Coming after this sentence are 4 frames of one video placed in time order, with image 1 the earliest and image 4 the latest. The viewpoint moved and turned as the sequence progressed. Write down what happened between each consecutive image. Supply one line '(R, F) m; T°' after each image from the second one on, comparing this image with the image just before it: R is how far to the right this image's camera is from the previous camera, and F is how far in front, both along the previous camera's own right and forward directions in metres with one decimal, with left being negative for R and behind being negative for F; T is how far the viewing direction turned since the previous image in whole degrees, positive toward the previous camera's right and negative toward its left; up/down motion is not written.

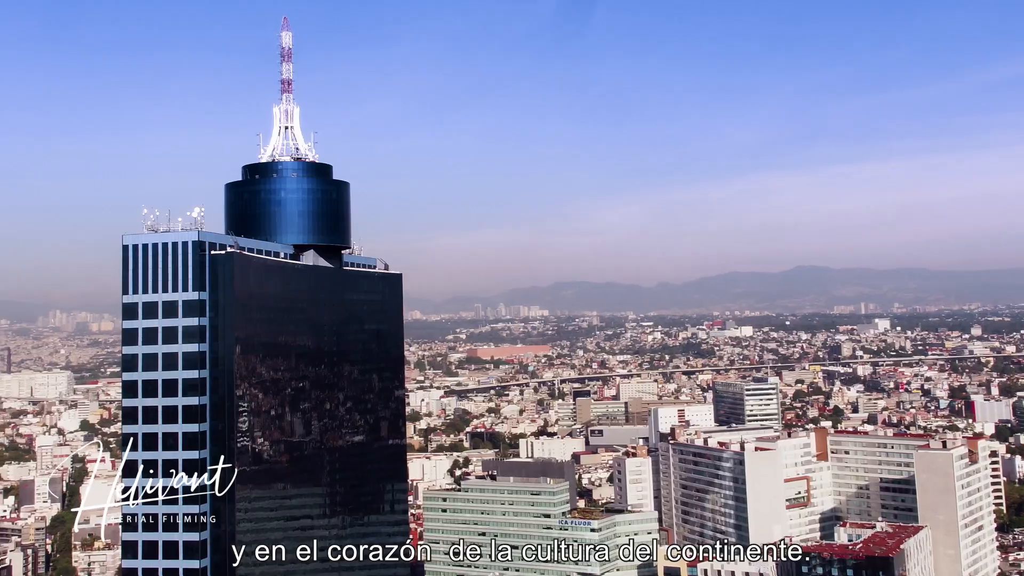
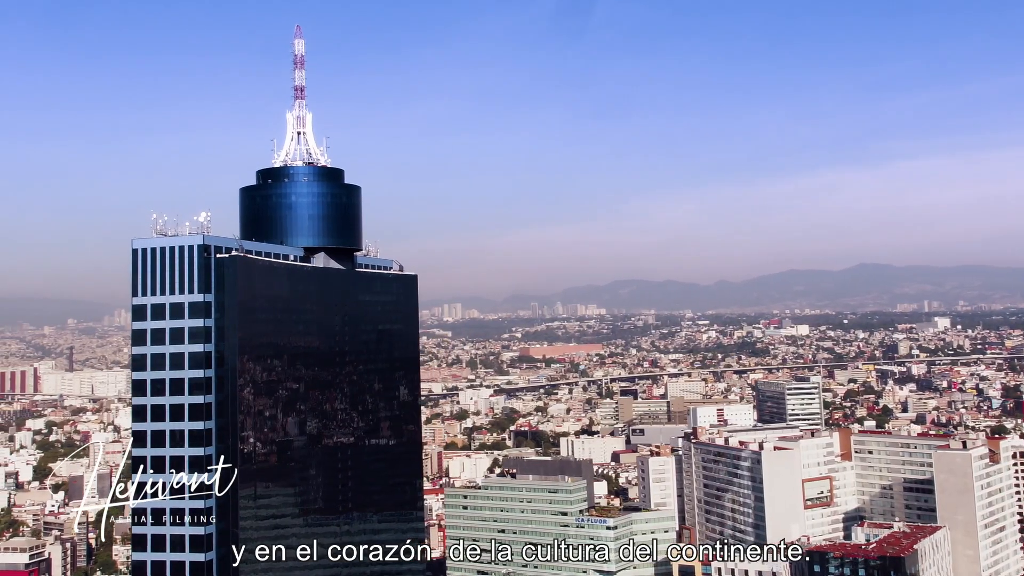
(+8.5, -3.2) m; -3°
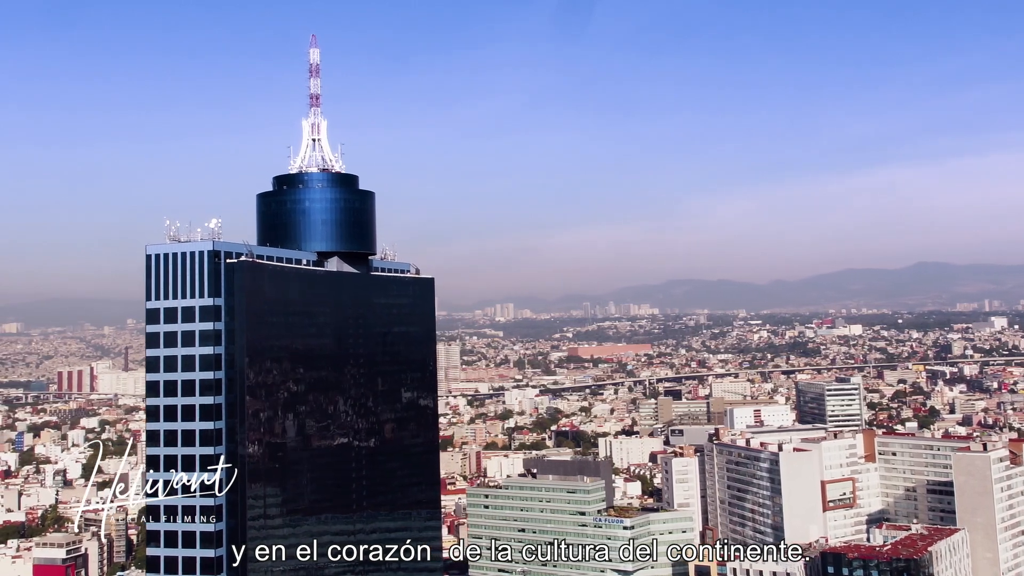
(+7.3, -3.4) m; -2°
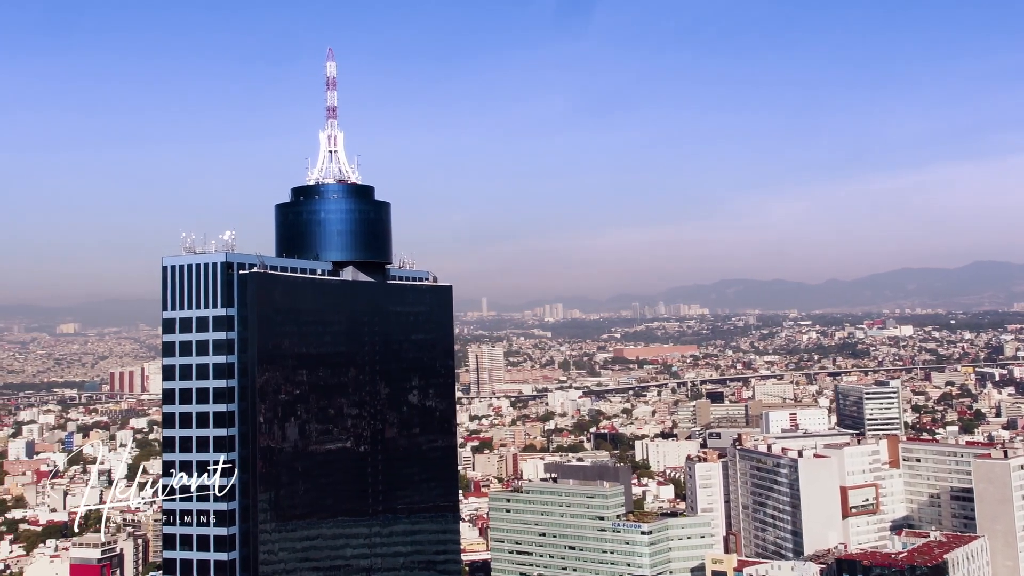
(+6.5, -3.4) m; -2°
